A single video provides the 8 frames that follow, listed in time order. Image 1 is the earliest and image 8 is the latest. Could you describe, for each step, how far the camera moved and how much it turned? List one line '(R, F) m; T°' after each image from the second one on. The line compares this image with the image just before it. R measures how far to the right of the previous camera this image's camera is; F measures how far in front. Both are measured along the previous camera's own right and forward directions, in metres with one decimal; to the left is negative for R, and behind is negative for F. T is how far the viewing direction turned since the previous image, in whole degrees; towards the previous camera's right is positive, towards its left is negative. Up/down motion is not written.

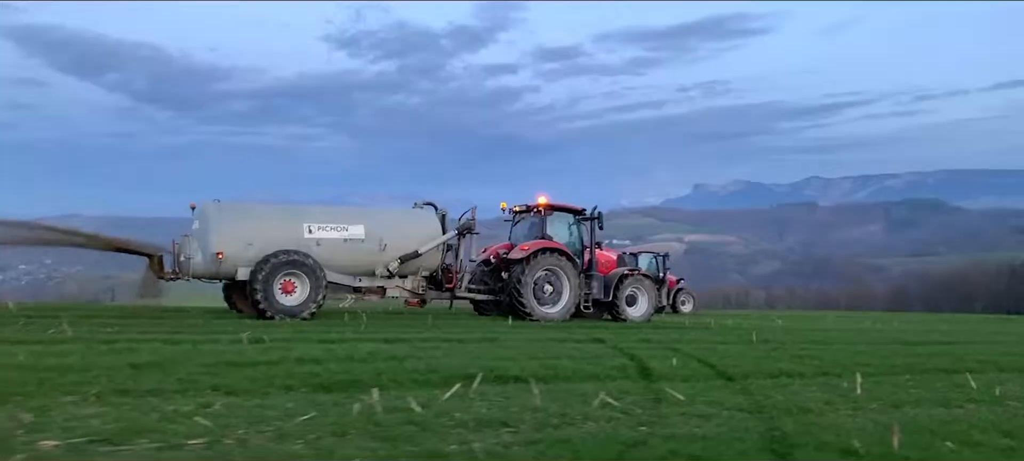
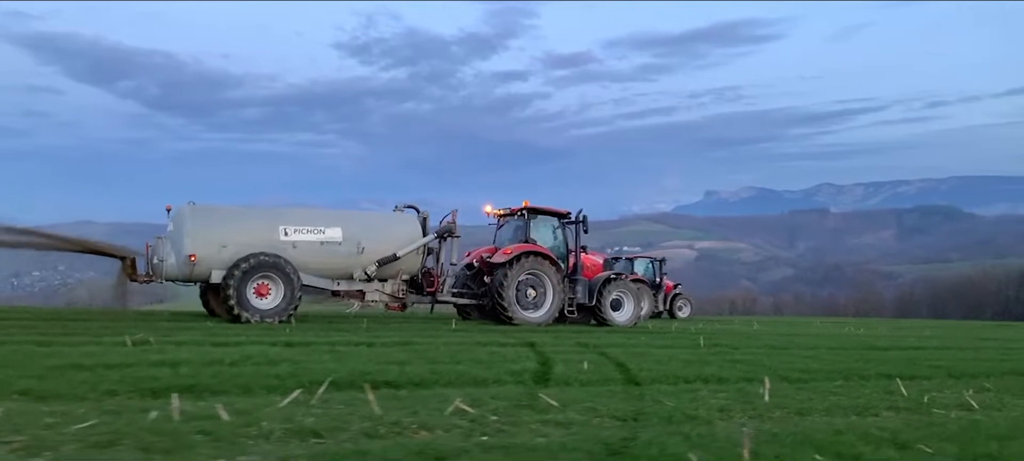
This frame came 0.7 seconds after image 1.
(+0.7, +0.4) m; -1°
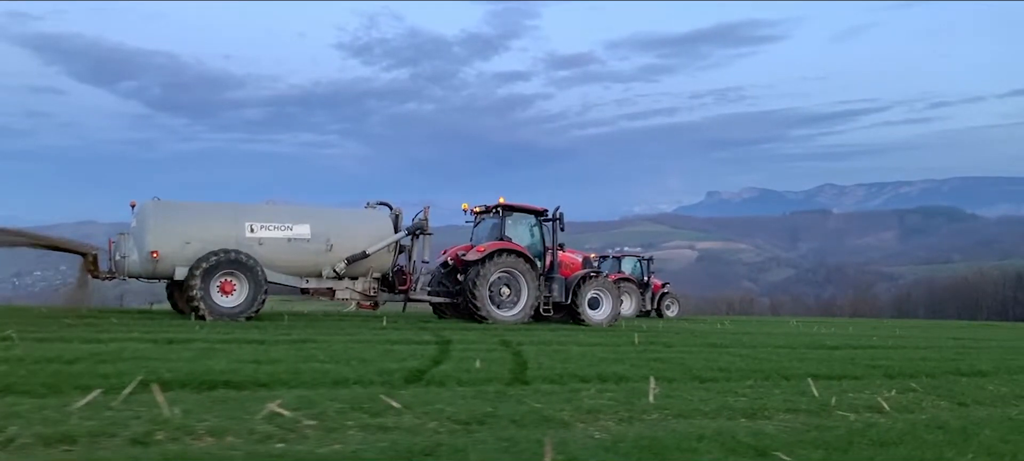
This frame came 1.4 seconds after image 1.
(+0.7, +0.4) m; 0°
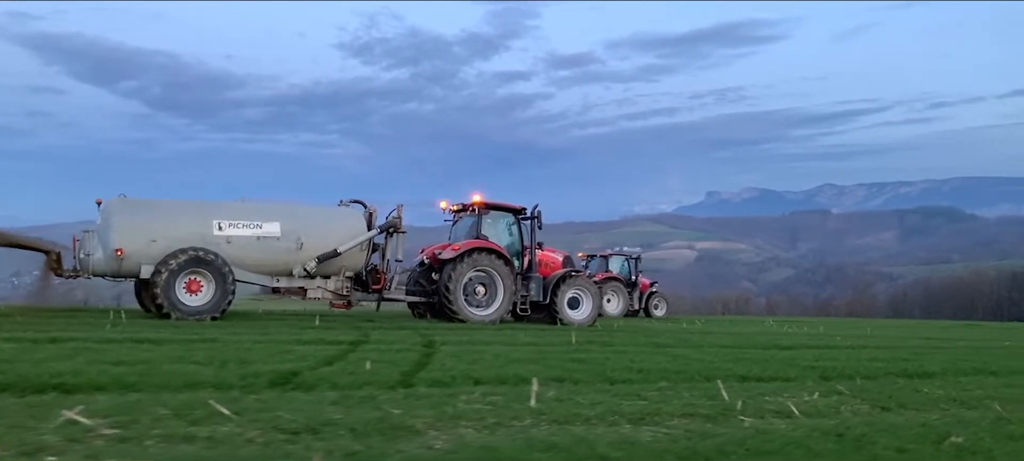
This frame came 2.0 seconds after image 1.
(+0.6, +0.4) m; 0°
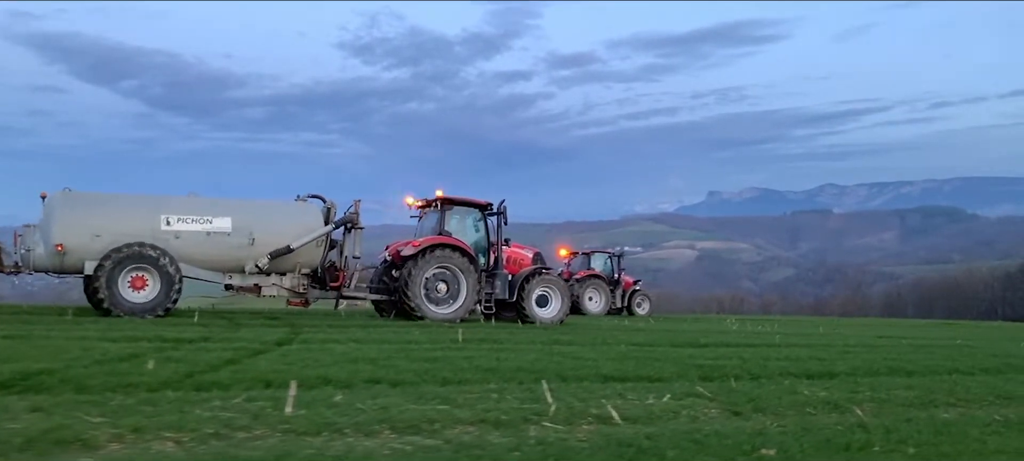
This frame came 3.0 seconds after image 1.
(+1.0, +0.6) m; 0°
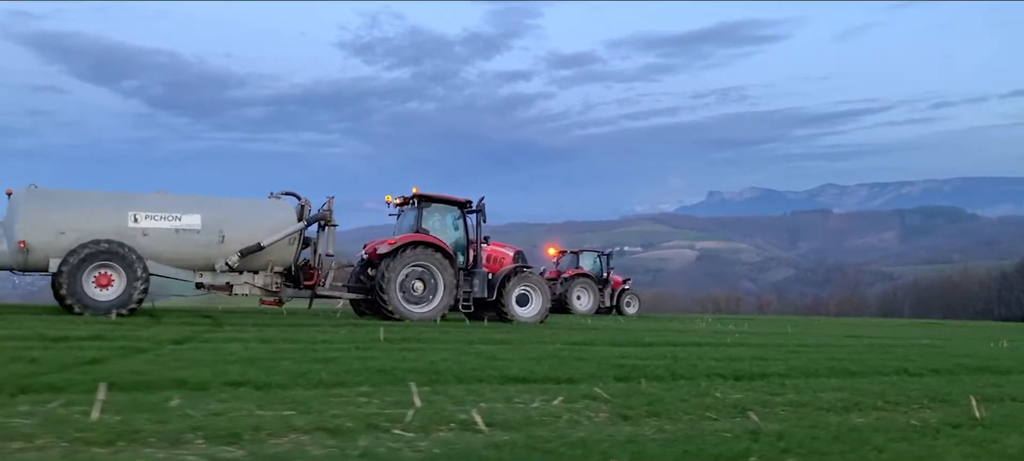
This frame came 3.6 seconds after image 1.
(+0.6, +0.4) m; 0°
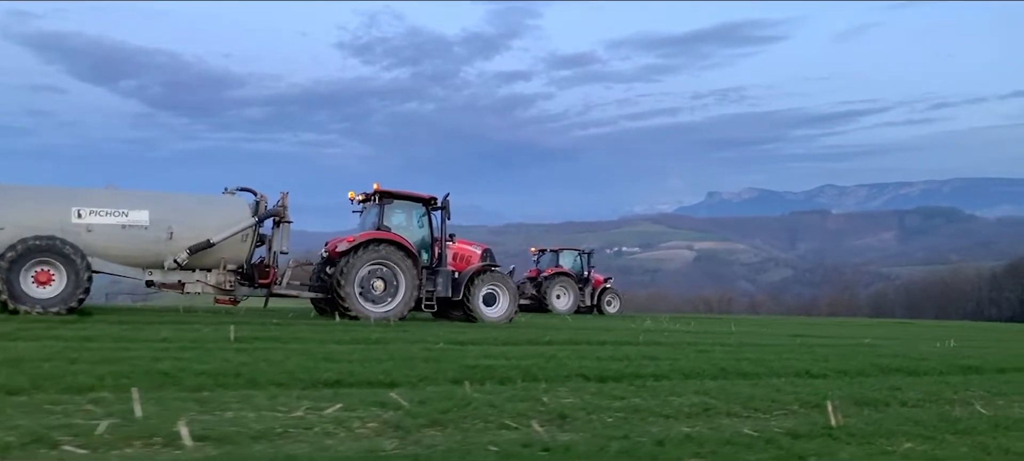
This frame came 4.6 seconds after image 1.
(+0.9, +0.6) m; 0°
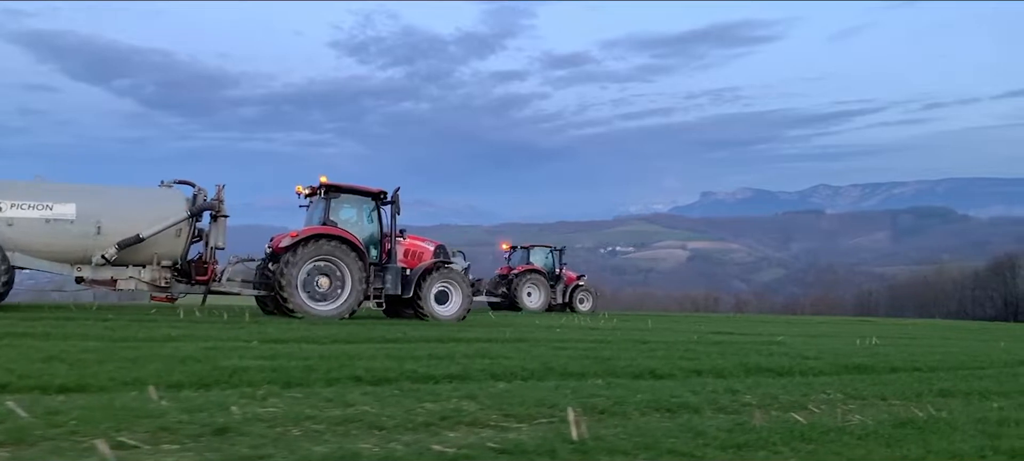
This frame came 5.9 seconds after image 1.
(+1.1, +0.7) m; 0°
